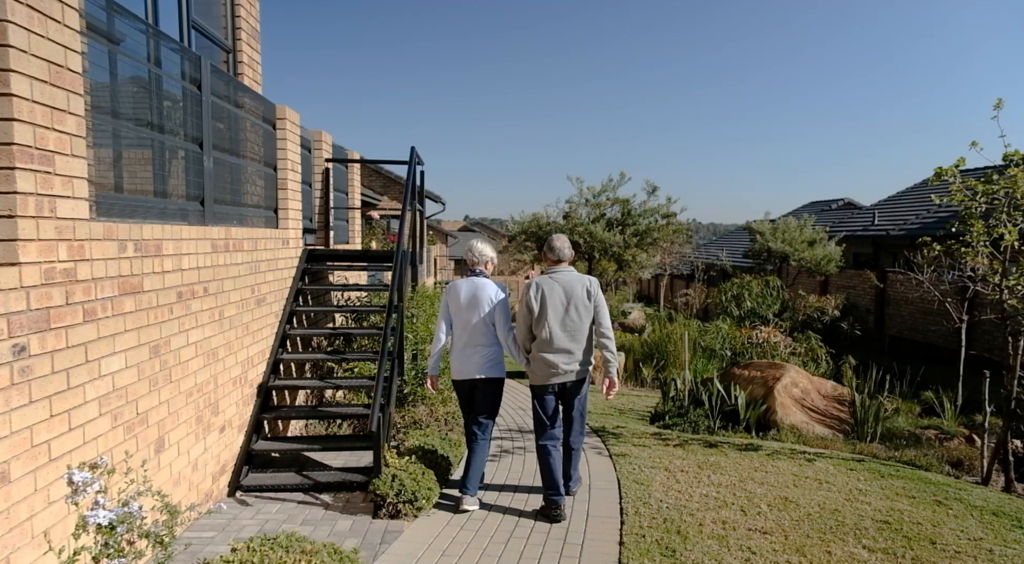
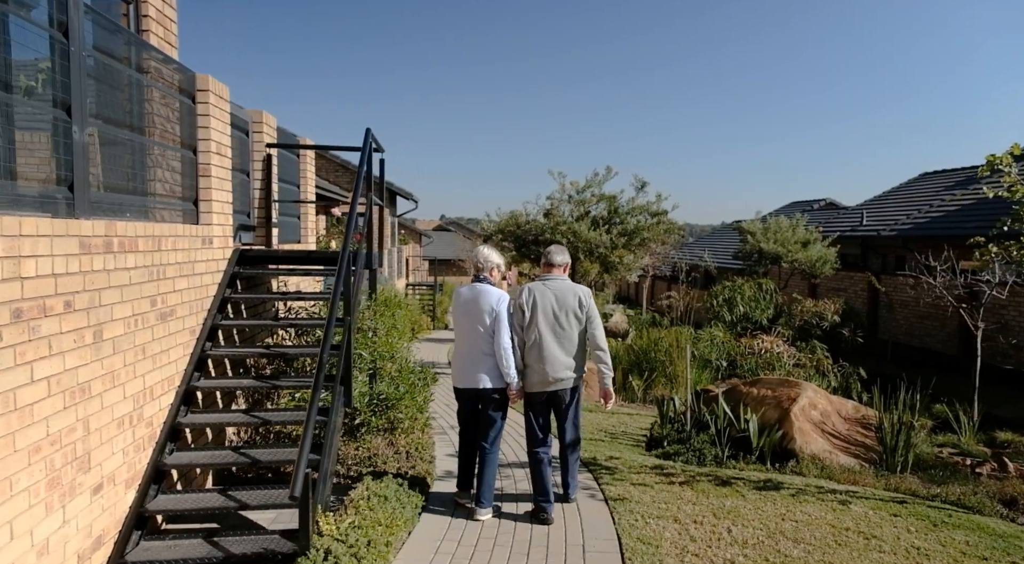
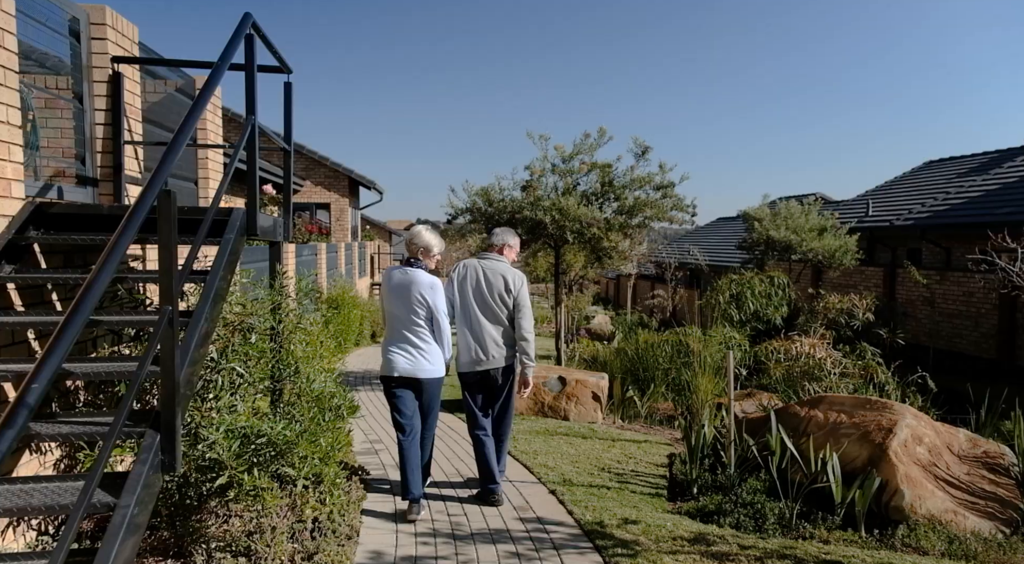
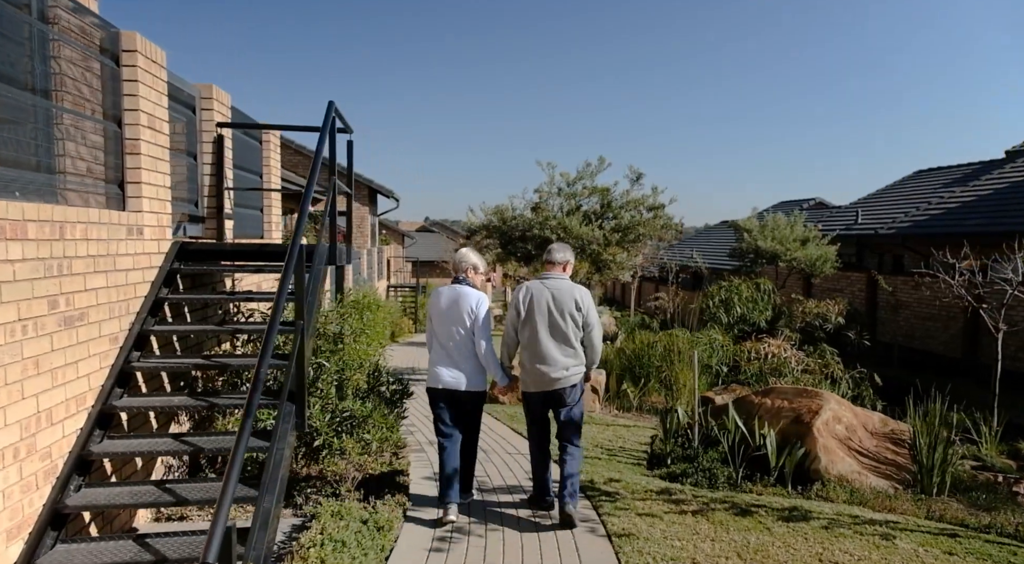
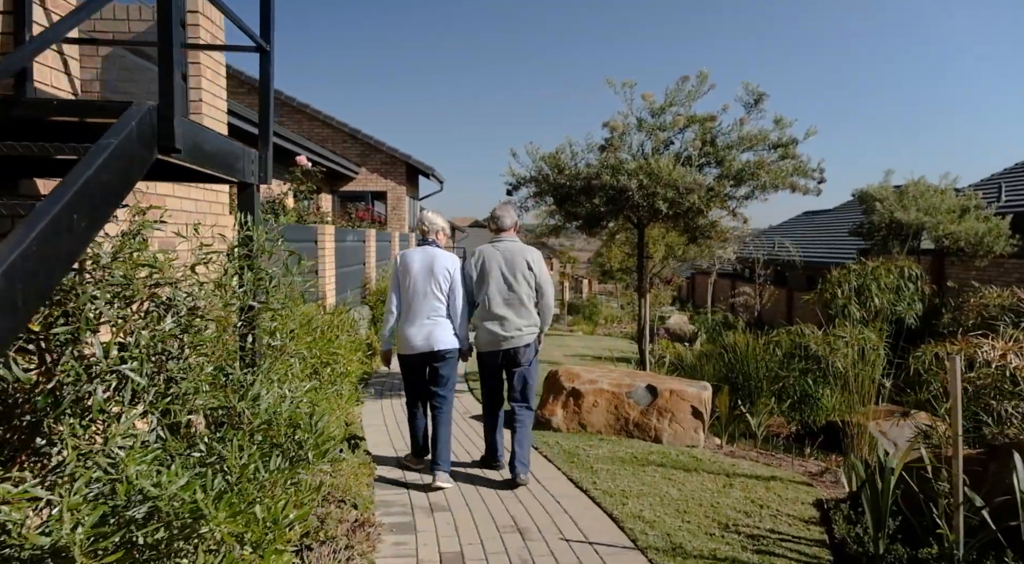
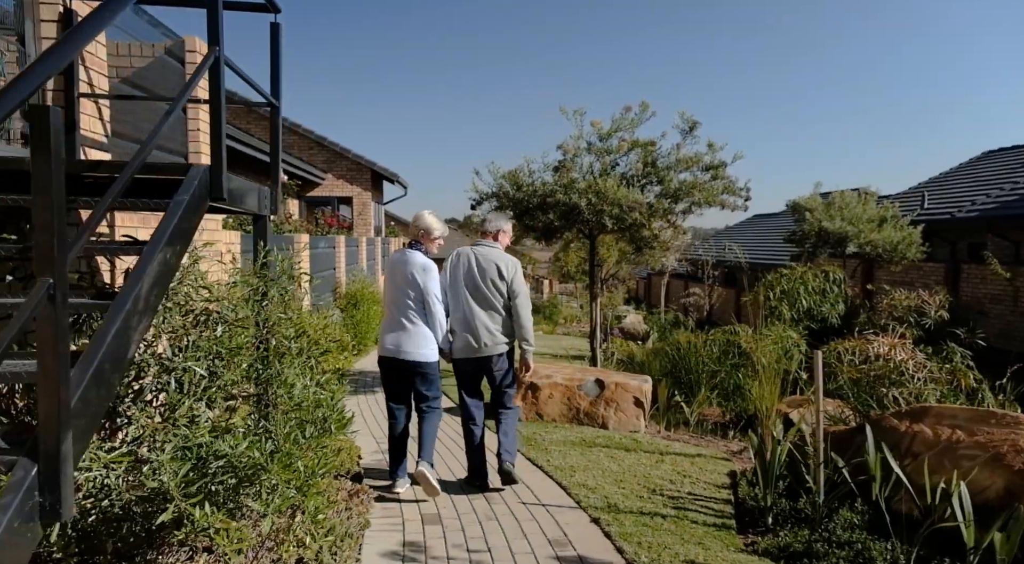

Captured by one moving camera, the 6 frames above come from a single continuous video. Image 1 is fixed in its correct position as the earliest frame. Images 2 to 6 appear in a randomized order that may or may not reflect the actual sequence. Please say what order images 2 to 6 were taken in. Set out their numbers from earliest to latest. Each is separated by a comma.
2, 4, 3, 6, 5
